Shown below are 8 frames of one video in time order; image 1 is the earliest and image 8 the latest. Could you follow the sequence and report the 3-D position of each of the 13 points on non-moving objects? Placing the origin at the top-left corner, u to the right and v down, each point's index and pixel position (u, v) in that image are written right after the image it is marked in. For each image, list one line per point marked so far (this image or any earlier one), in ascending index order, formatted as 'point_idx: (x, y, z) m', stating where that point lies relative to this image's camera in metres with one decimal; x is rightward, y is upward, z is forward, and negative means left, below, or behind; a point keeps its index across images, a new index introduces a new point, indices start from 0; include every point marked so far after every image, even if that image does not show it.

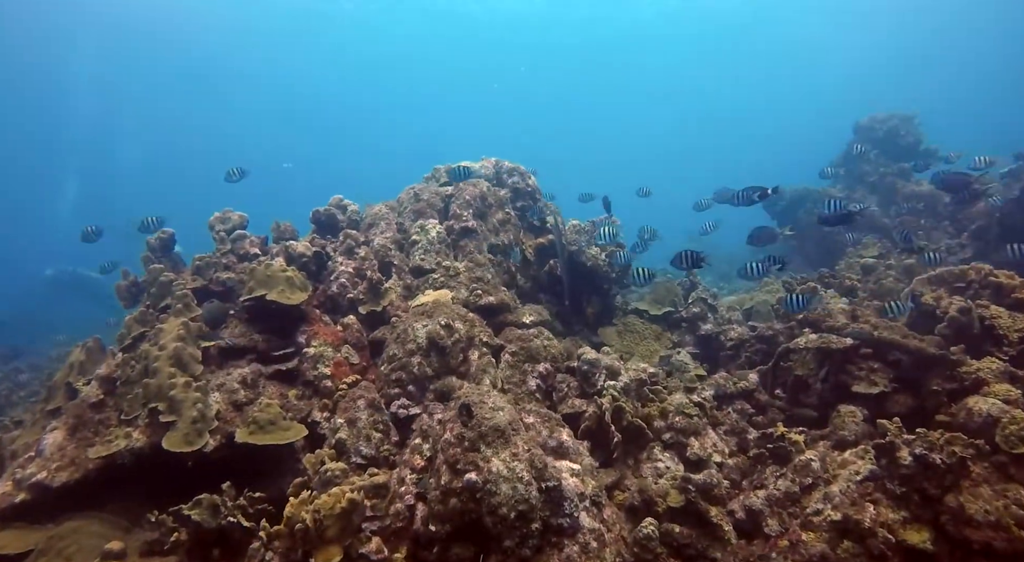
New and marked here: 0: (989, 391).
0: (+5.0, -1.2, +6.4) m
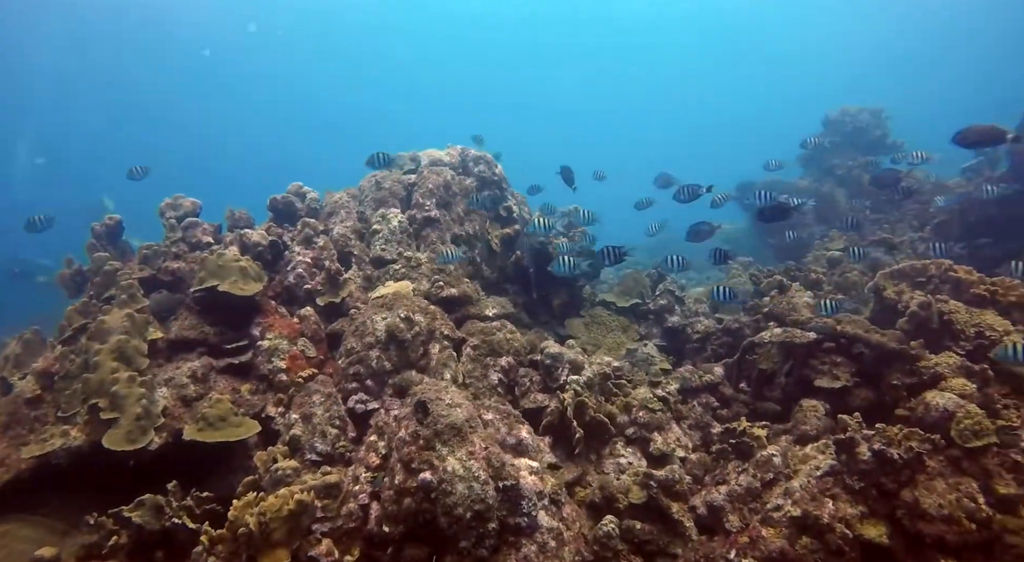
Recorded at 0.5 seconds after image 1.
0: (+4.6, -1.1, +6.4) m
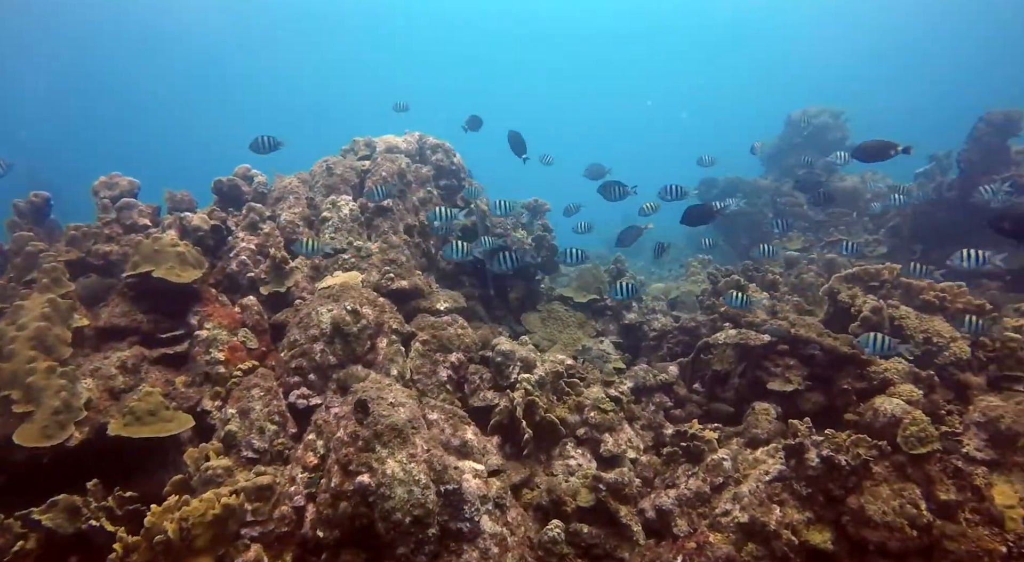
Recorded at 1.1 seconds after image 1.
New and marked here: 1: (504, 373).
0: (+4.1, -1.2, +6.5) m
1: (-0.1, -1.1, +7.2) m
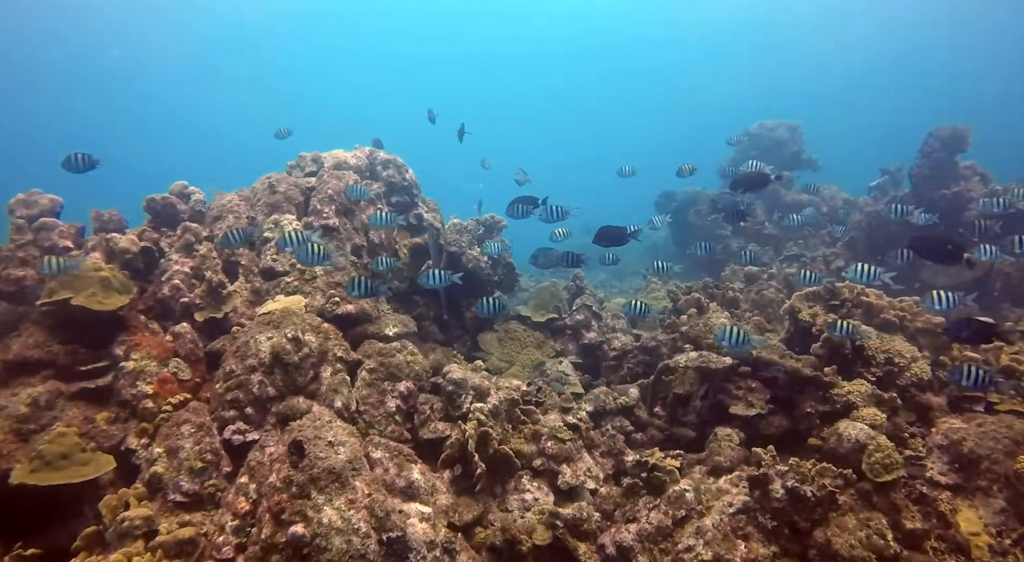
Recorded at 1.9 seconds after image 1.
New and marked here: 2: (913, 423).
0: (+3.6, -1.4, +6.3) m
1: (-0.6, -1.4, +6.8) m
2: (+4.3, -1.5, +6.4) m
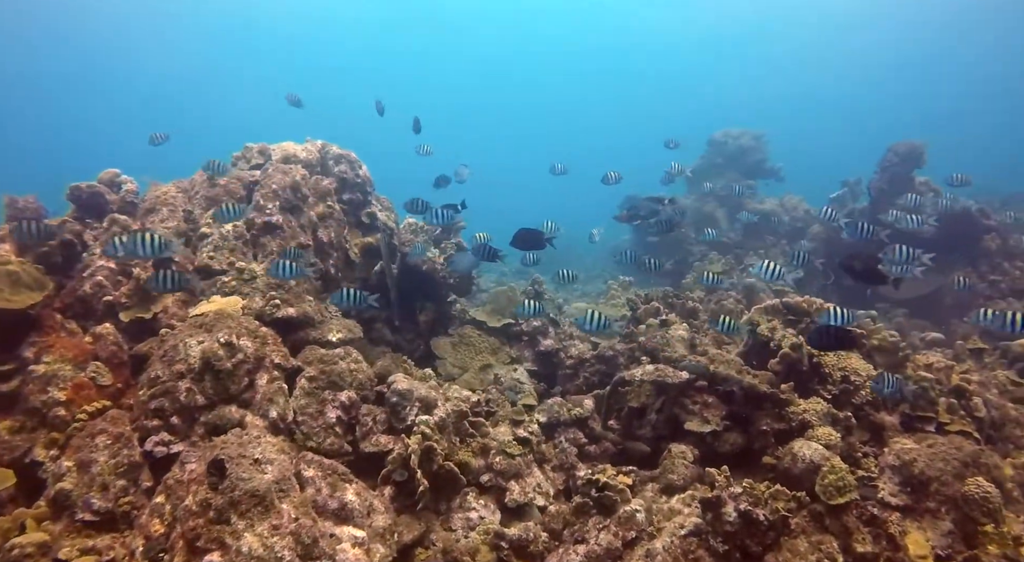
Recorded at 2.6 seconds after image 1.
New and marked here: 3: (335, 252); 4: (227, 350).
0: (+3.1, -1.6, +6.2) m
1: (-1.2, -1.4, +6.5) m
2: (+3.7, -1.7, +6.4) m
3: (-2.5, +0.4, +8.6) m
4: (-3.0, -0.7, +6.4) m
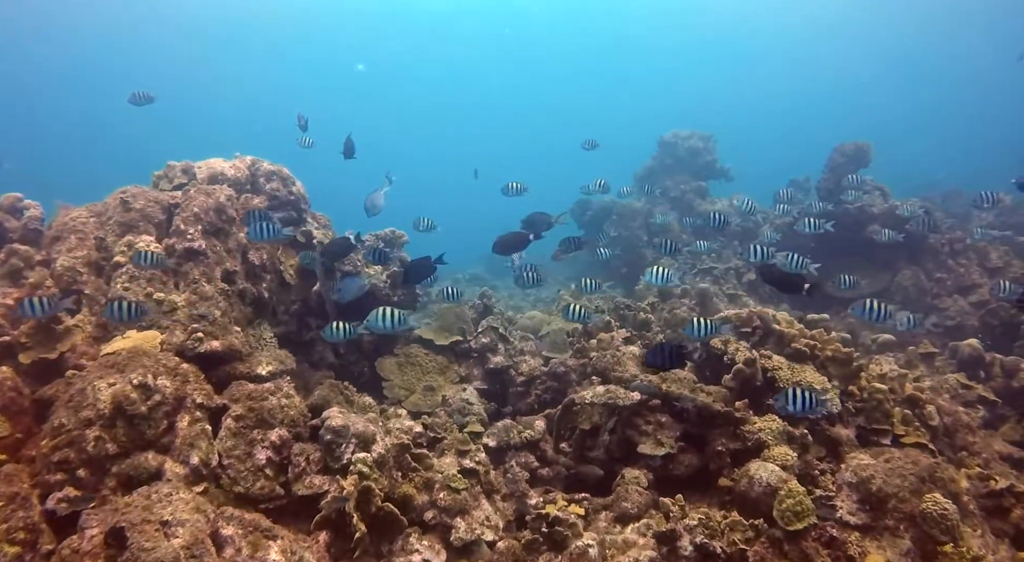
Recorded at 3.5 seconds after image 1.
0: (+2.5, -1.7, +5.9) m
1: (-1.7, -1.7, +6.0) m
2: (+3.2, -1.8, +6.2) m
3: (-3.2, +0.1, +8.0) m
4: (-3.6, -1.1, +5.8) m
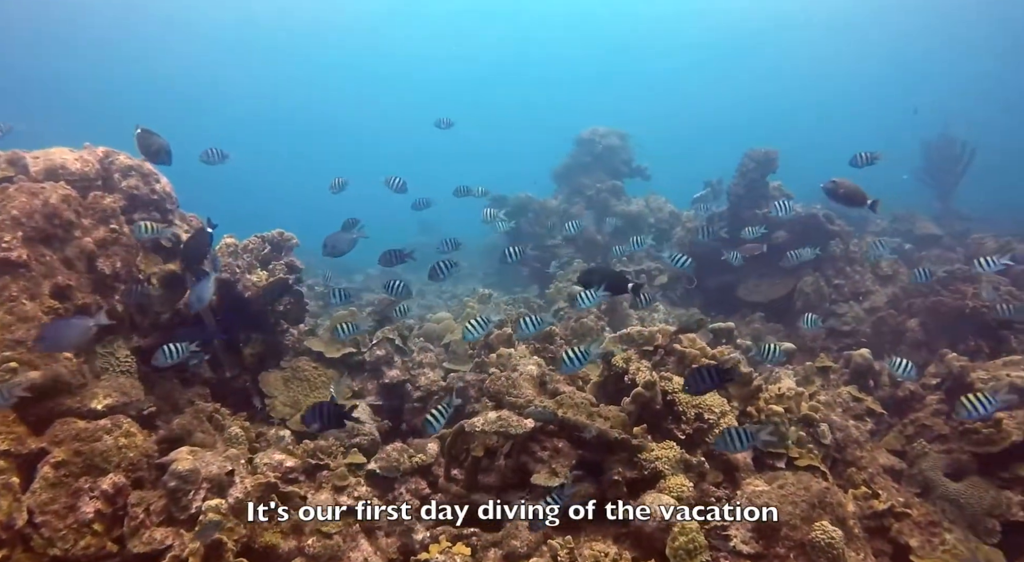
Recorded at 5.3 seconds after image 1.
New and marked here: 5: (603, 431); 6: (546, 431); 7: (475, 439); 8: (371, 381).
0: (+1.4, -1.9, +5.6) m
1: (-2.8, -1.9, +5.2) m
2: (+2.0, -2.0, +6.0) m
3: (-4.5, 0.0, +7.0) m
4: (-4.6, -1.2, +4.8) m
5: (+0.9, -1.5, +6.1) m
6: (+0.4, -1.6, +6.3) m
7: (-0.3, -1.7, +6.6) m
8: (-2.0, -1.4, +8.8) m
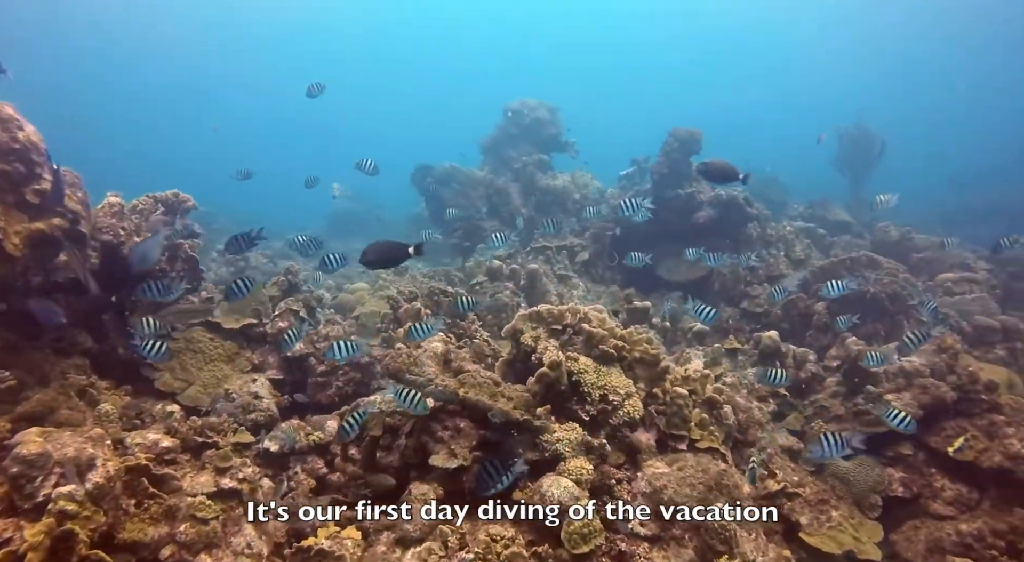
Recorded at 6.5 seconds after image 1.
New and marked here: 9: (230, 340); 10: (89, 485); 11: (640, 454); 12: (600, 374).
0: (+0.5, -1.7, +5.5) m
1: (-3.7, -1.6, +4.6) m
2: (+1.1, -1.8, +5.9) m
3: (-5.5, +0.4, +6.2) m
4: (-5.4, -0.9, +4.0) m
5: (-0.1, -1.2, +5.9) m
6: (-0.6, -1.3, +6.1) m
7: (-1.4, -1.4, +6.3) m
8: (-3.2, -1.0, +8.3) m
9: (-3.8, -0.8, +8.2) m
10: (-3.3, -1.6, +4.7) m
11: (+1.3, -1.7, +6.0) m
12: (+0.9, -0.9, +6.3) m
